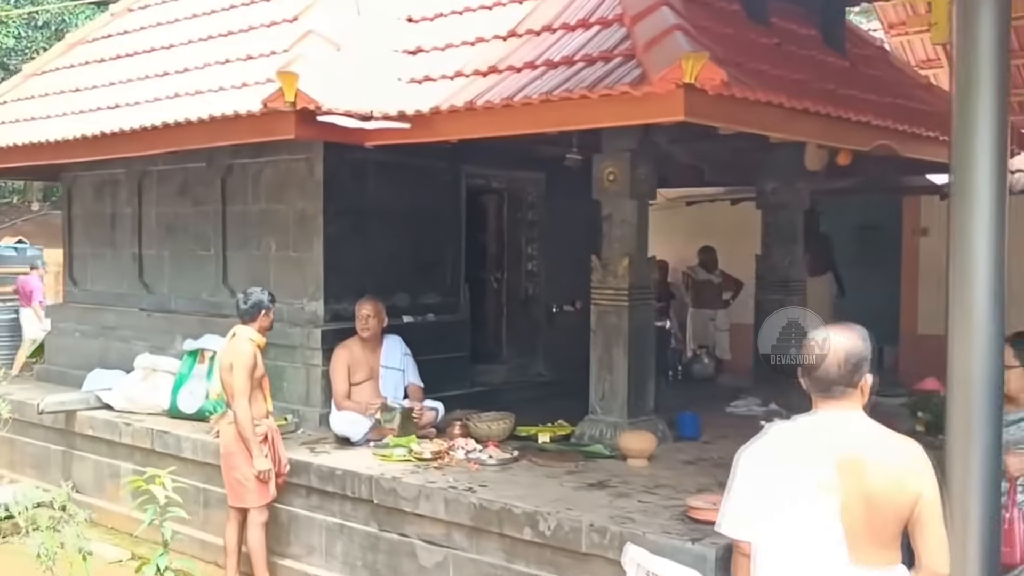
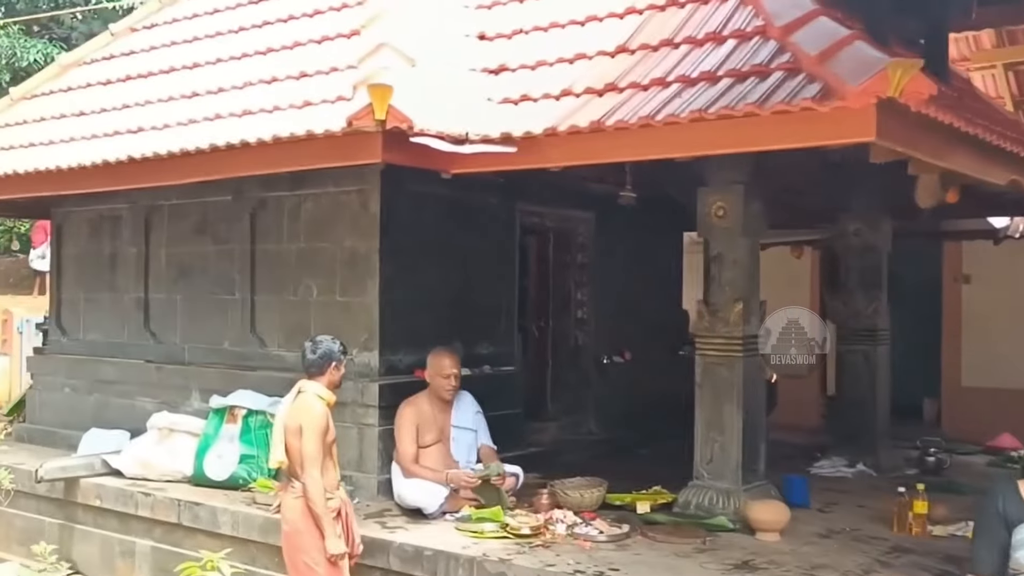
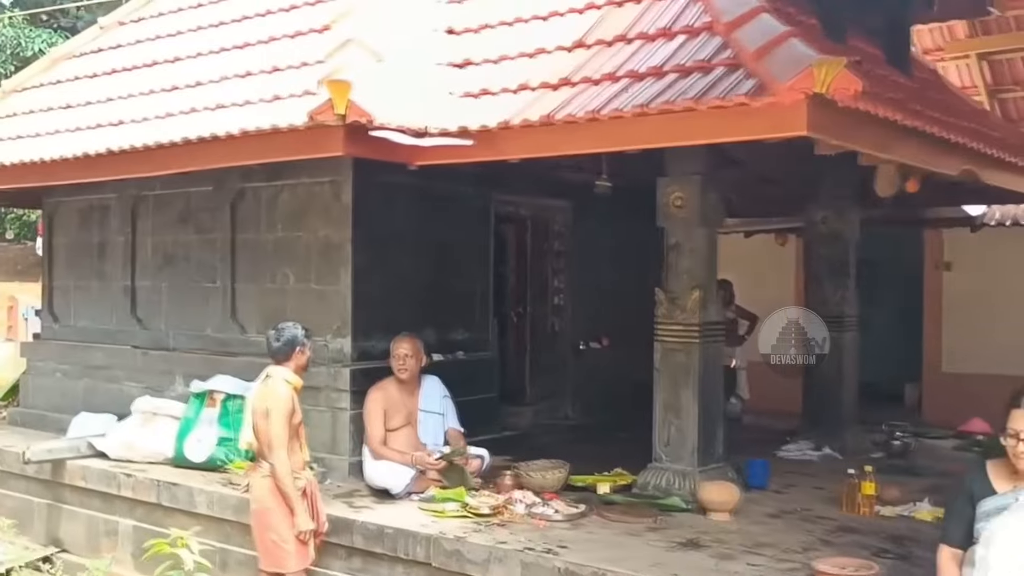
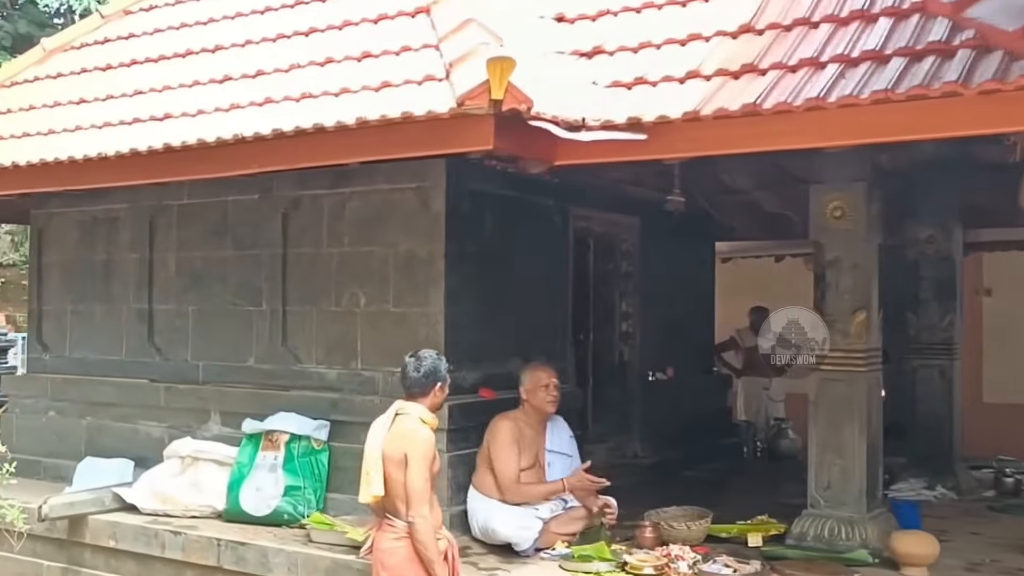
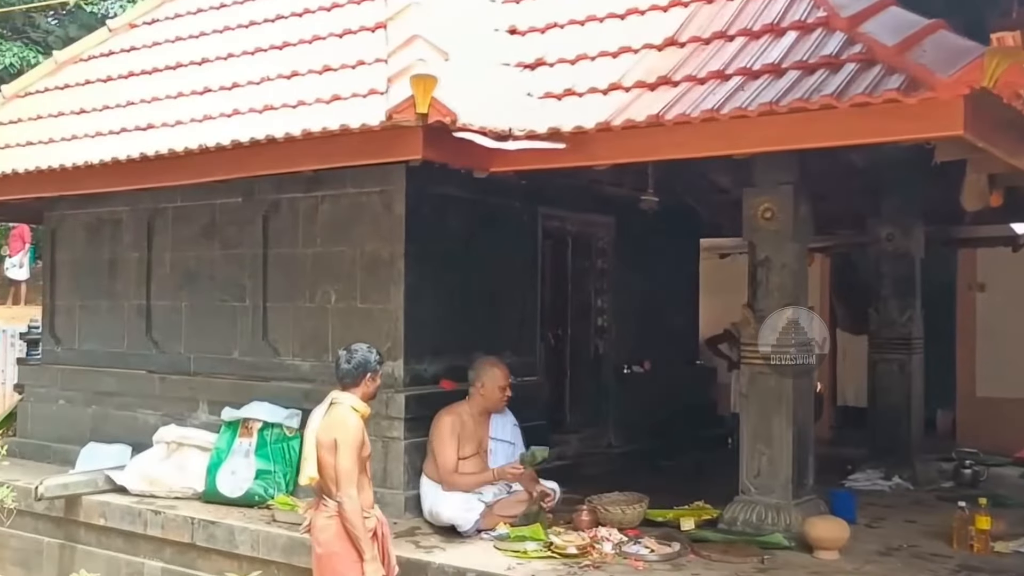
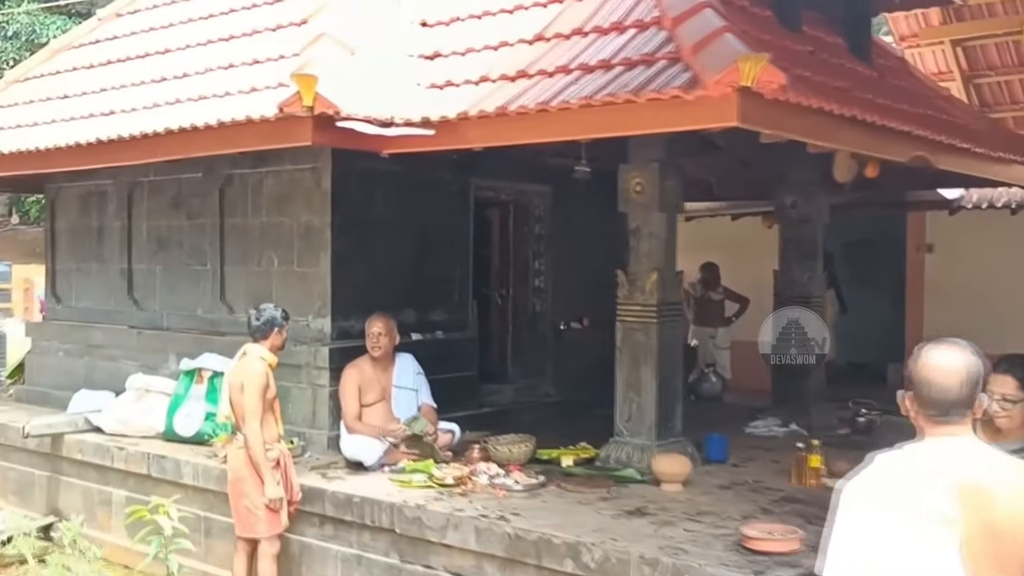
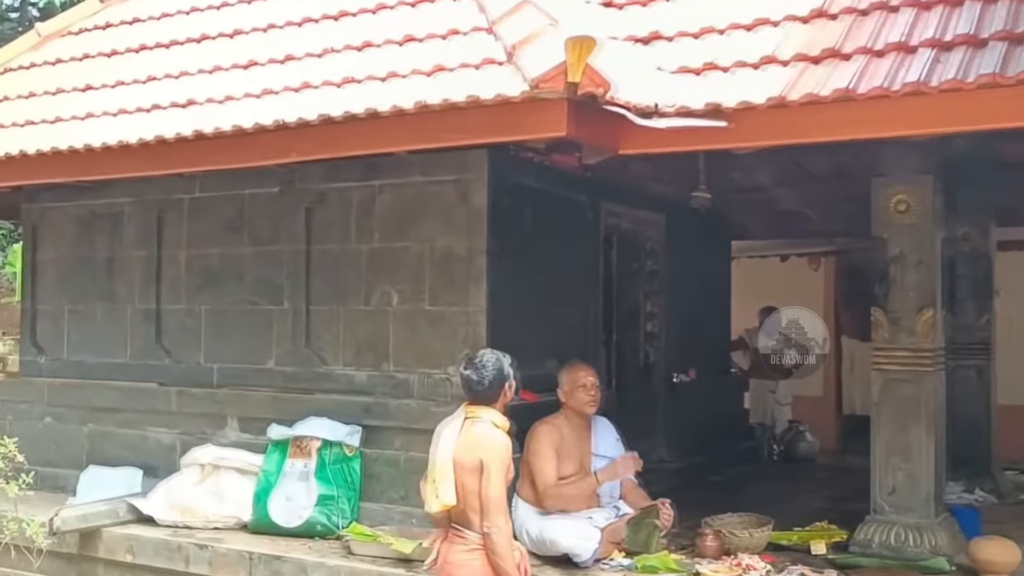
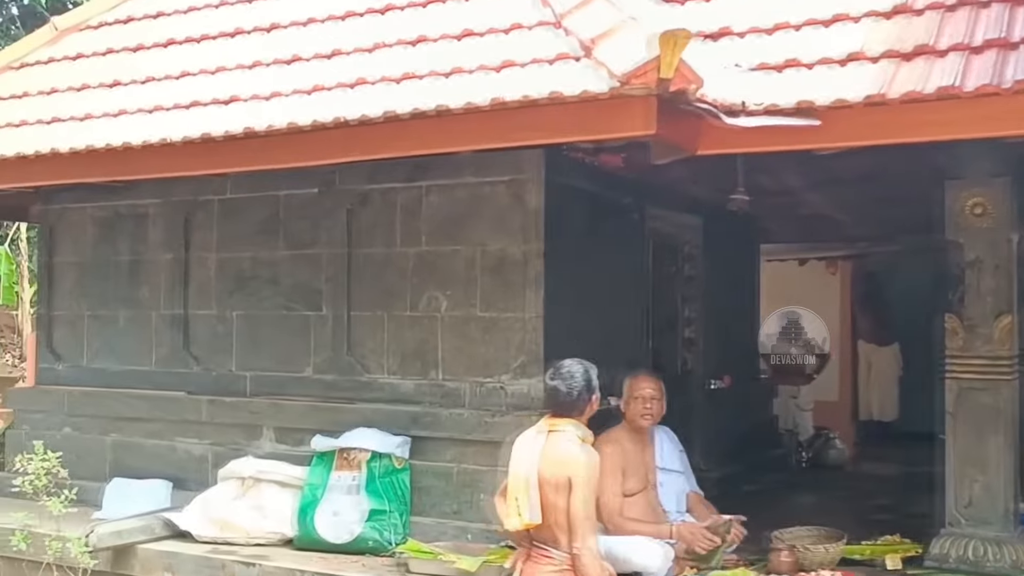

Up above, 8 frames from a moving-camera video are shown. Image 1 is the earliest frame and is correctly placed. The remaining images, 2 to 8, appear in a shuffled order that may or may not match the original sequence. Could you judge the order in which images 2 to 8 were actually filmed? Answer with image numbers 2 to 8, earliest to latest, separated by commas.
6, 3, 2, 5, 4, 7, 8
